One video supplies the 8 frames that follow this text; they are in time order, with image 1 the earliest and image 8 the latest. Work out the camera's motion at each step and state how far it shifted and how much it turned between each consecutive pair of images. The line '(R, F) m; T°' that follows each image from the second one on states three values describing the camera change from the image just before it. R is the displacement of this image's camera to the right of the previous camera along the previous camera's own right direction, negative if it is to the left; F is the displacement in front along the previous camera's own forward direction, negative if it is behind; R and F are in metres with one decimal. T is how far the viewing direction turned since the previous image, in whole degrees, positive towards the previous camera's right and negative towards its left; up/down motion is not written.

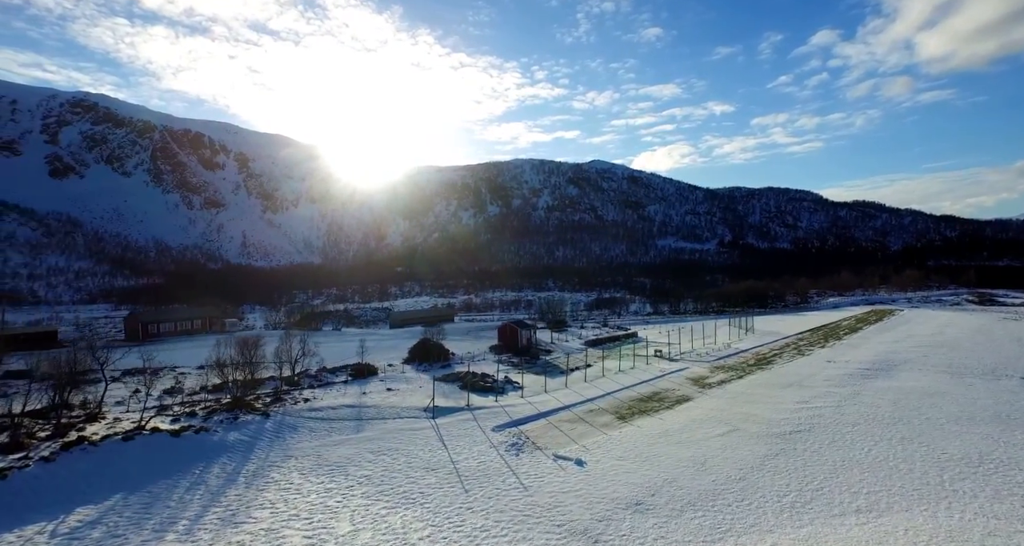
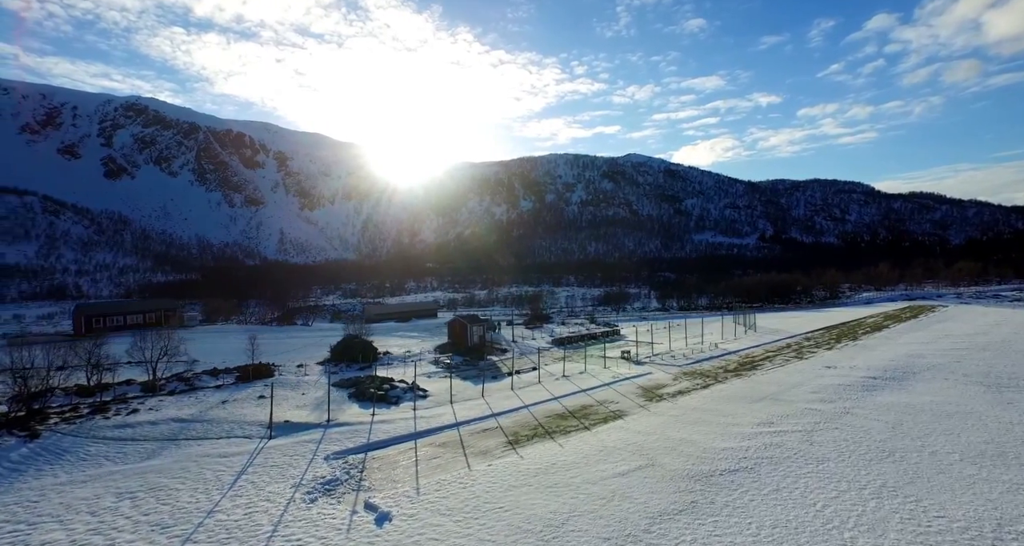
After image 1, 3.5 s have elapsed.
(+5.0, +4.5) m; -3°
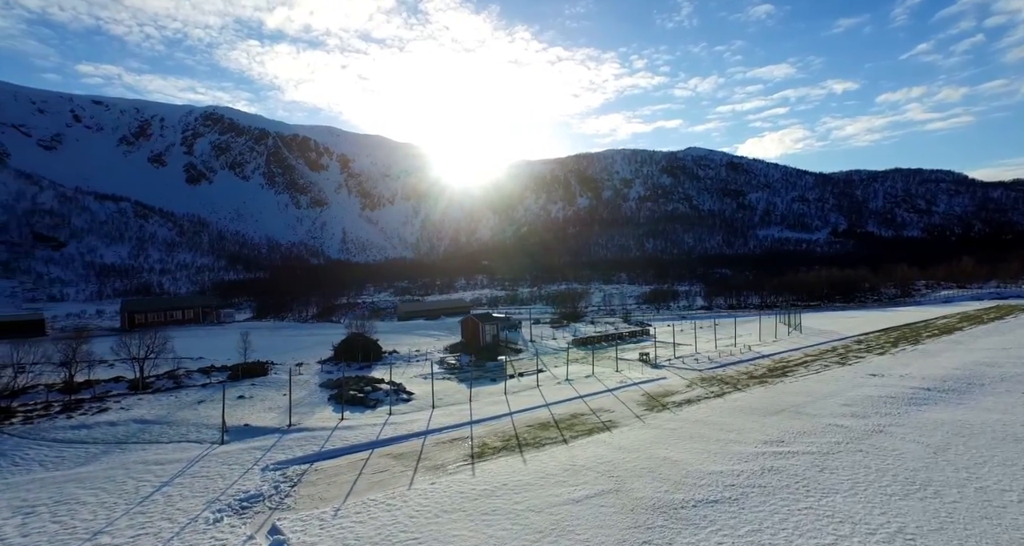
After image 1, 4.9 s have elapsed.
(+2.4, +1.7) m; -6°
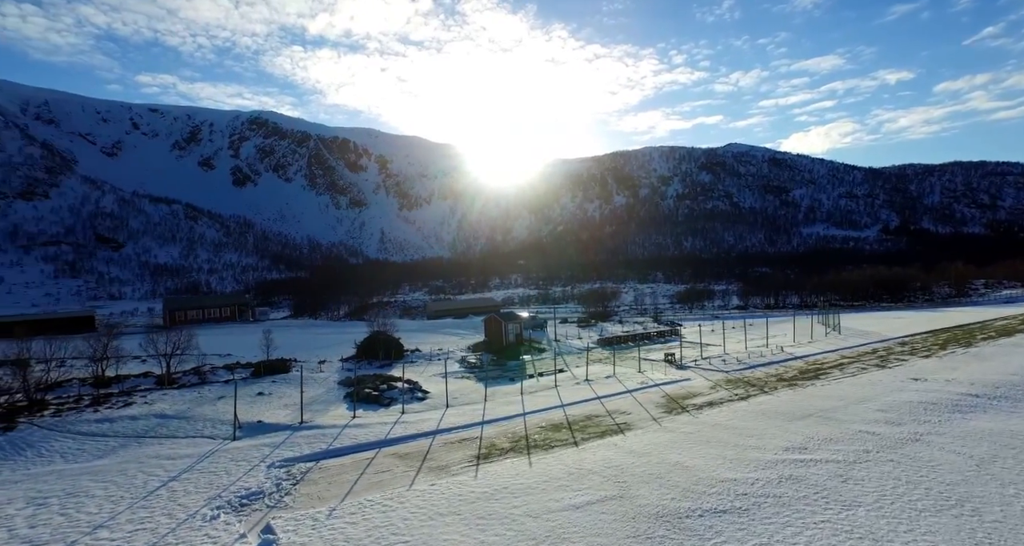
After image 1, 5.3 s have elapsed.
(+0.7, +0.3) m; -4°
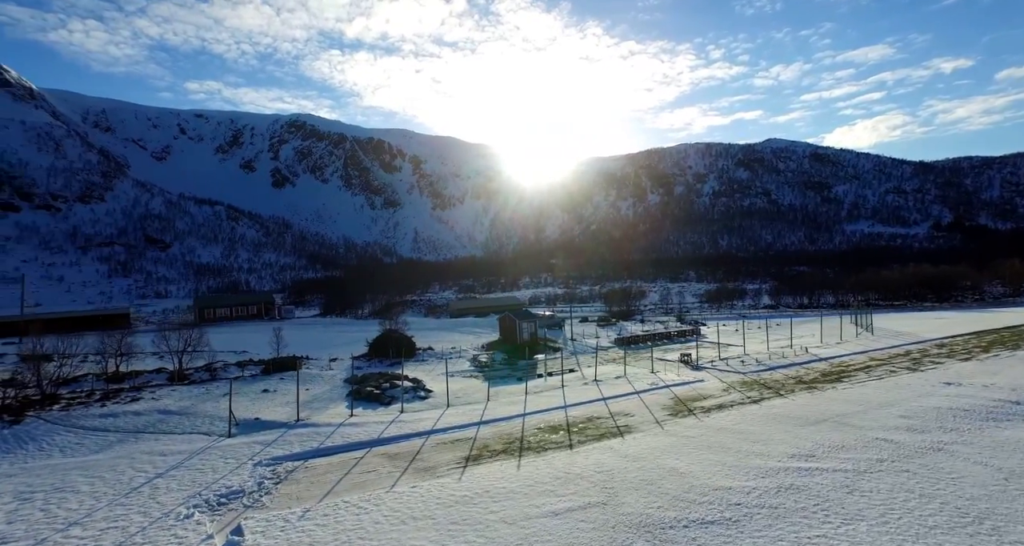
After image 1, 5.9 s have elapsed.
(+1.0, +0.4) m; -3°
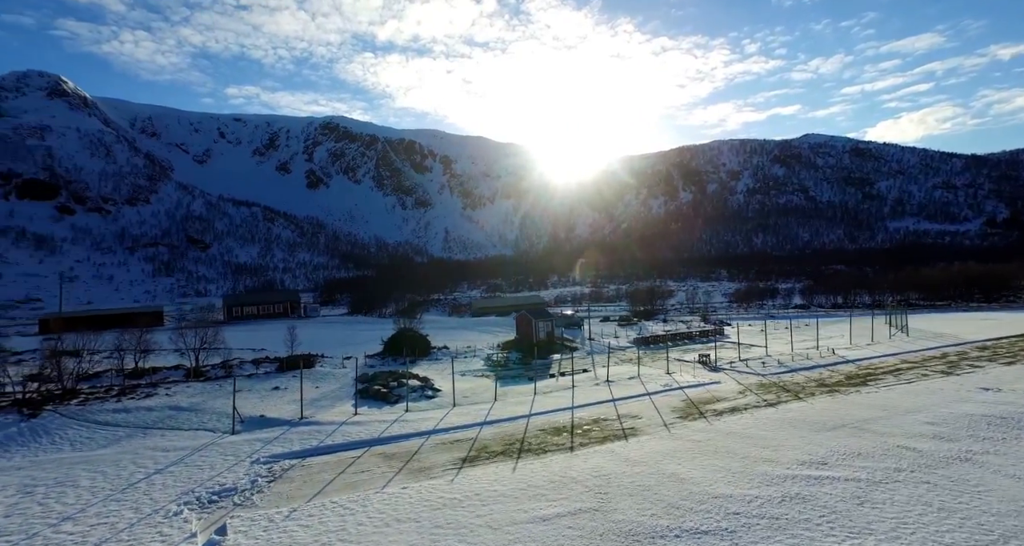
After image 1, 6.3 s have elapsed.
(+0.8, +0.3) m; -3°
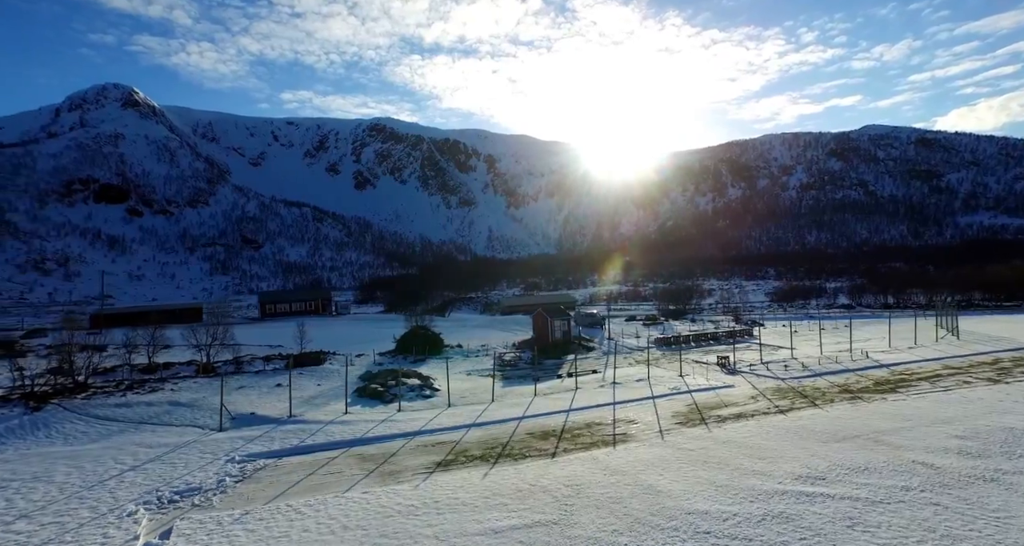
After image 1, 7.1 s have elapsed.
(+1.6, +0.6) m; -5°
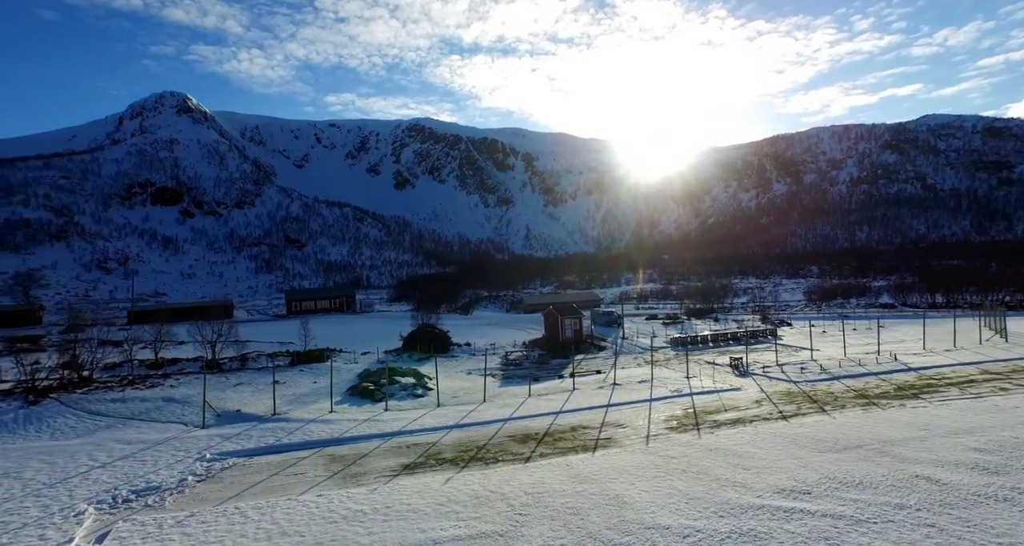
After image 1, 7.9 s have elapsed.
(+1.5, +0.6) m; -4°
